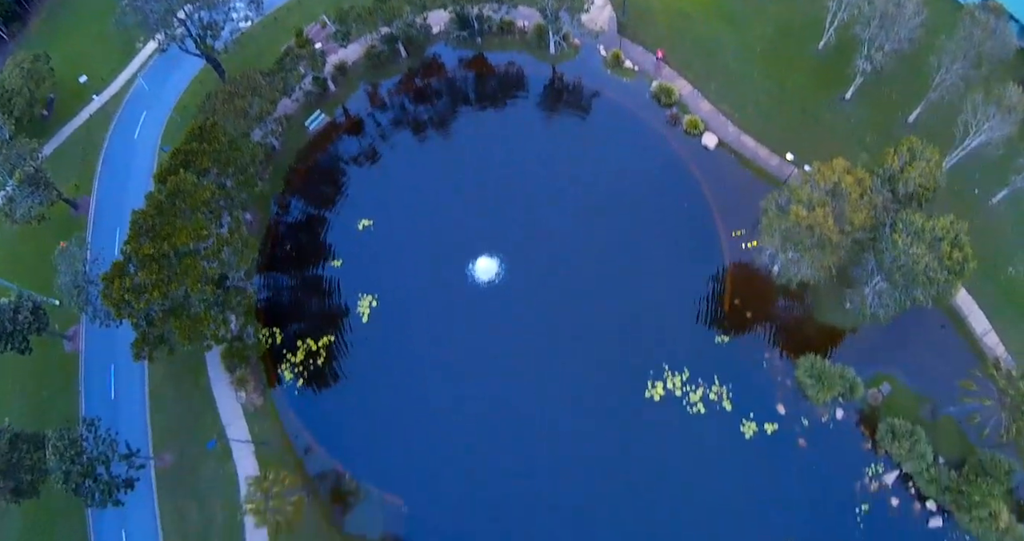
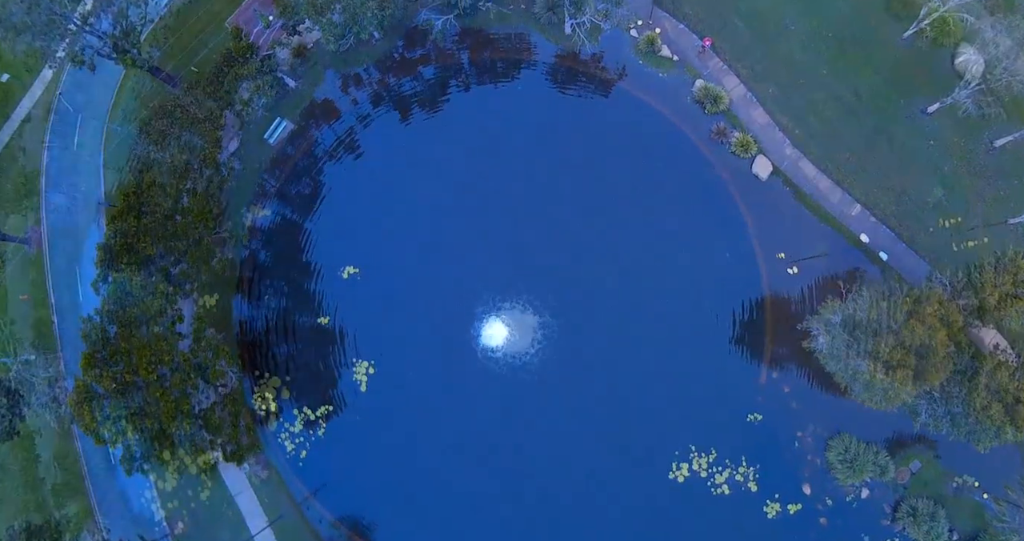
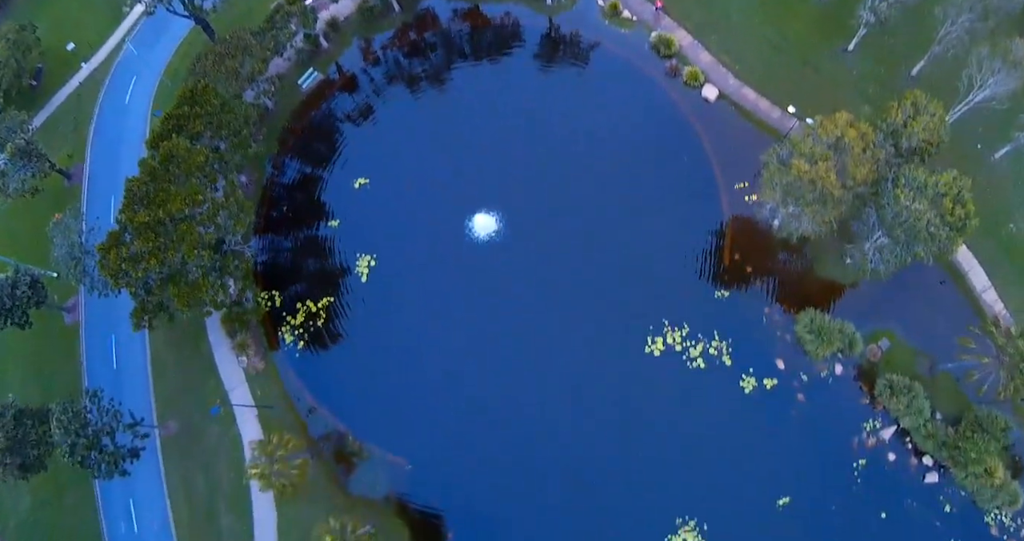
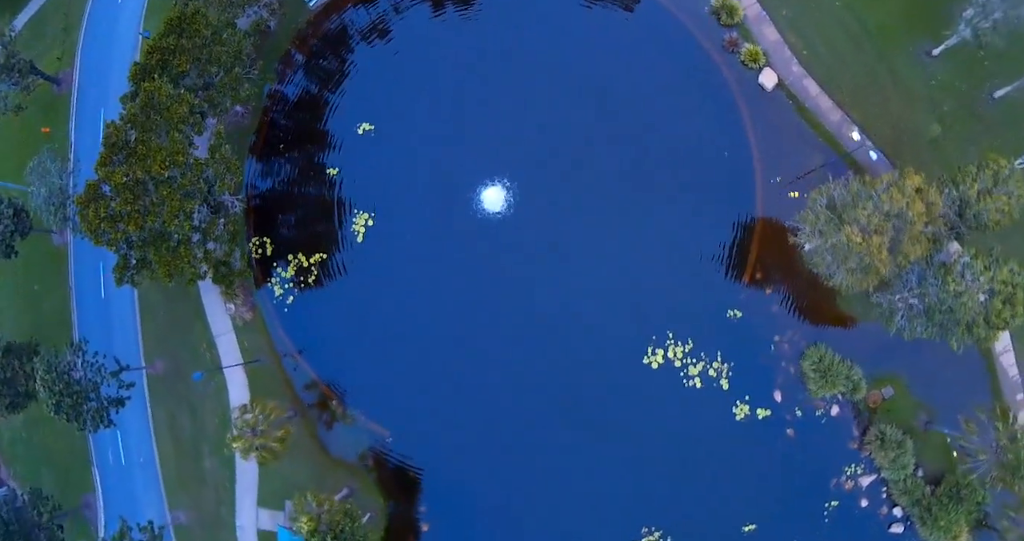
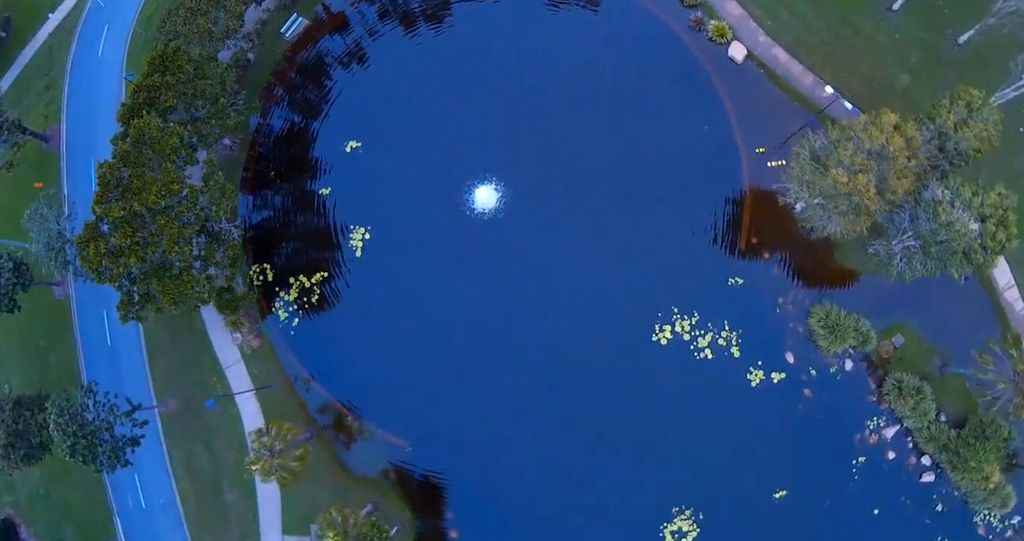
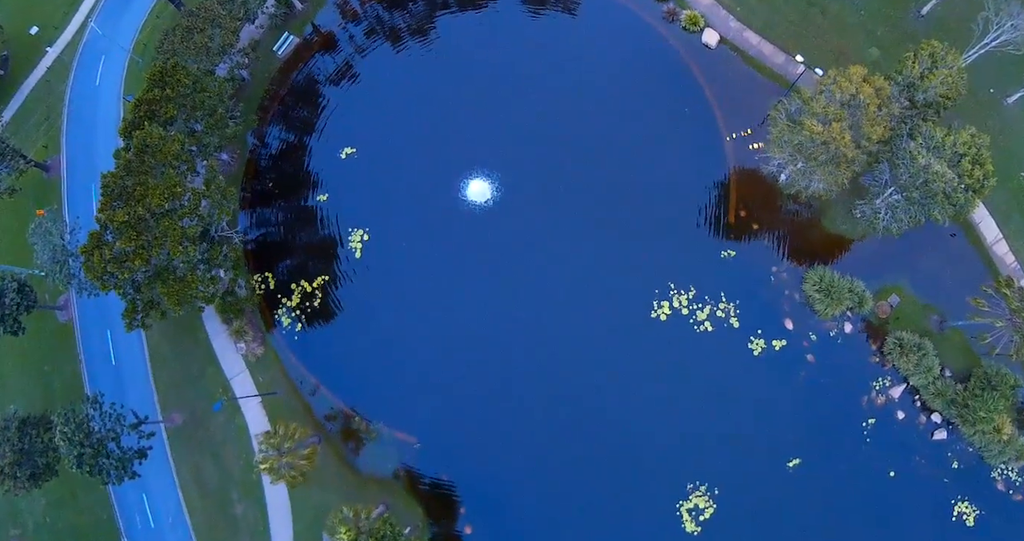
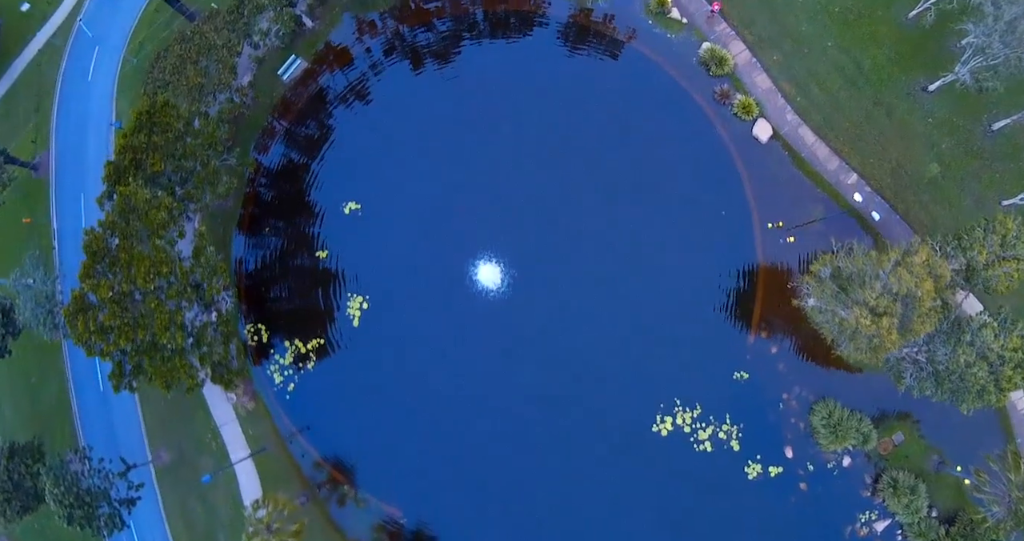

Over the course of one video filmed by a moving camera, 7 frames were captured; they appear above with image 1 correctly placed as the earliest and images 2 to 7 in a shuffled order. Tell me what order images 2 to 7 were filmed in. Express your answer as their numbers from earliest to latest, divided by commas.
3, 6, 5, 4, 7, 2
